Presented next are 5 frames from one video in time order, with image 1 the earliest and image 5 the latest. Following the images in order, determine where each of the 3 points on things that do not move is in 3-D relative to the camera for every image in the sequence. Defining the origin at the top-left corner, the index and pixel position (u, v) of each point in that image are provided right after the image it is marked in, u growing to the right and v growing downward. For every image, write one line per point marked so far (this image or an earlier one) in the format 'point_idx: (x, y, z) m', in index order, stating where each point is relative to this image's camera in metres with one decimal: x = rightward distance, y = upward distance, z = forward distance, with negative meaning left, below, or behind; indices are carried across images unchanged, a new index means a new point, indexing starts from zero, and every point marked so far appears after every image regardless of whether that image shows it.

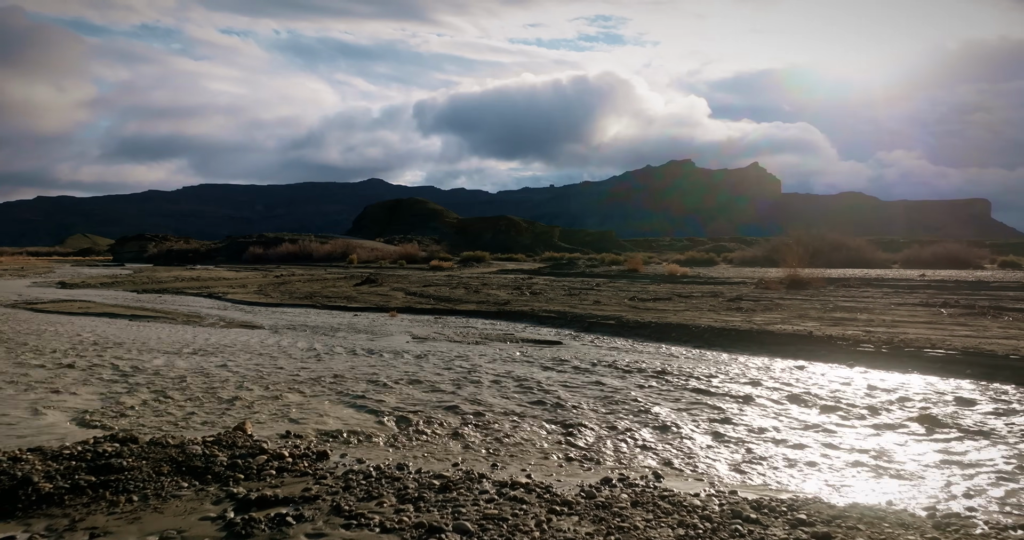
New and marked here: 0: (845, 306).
0: (+9.1, -1.0, +17.9) m
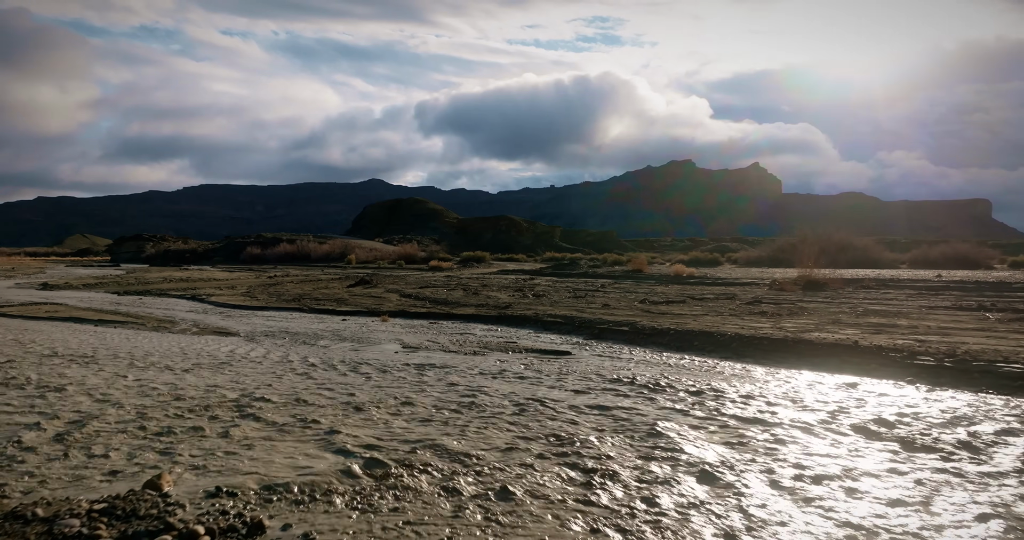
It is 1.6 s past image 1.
0: (+9.2, -1.0, +16.5) m
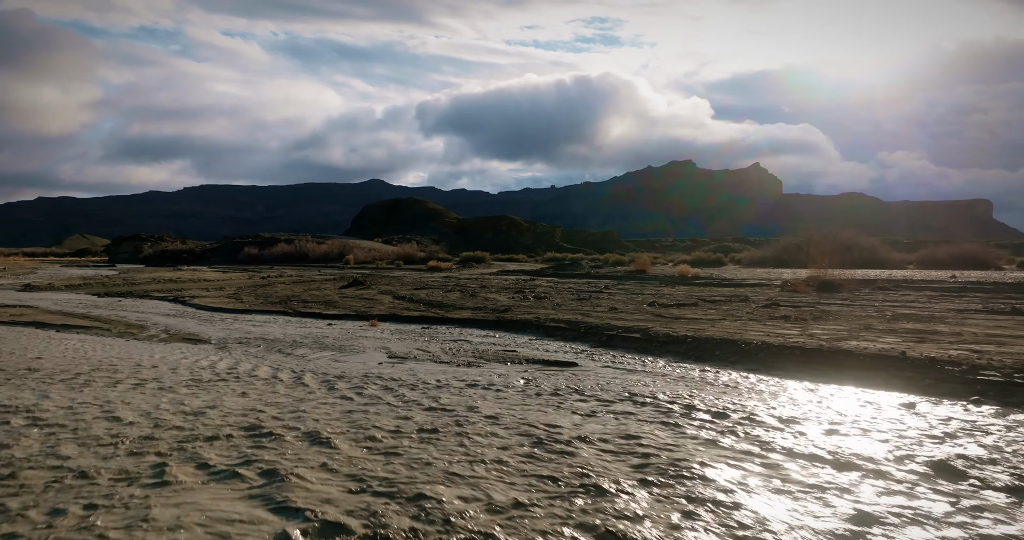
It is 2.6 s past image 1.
0: (+9.2, -1.0, +15.2) m
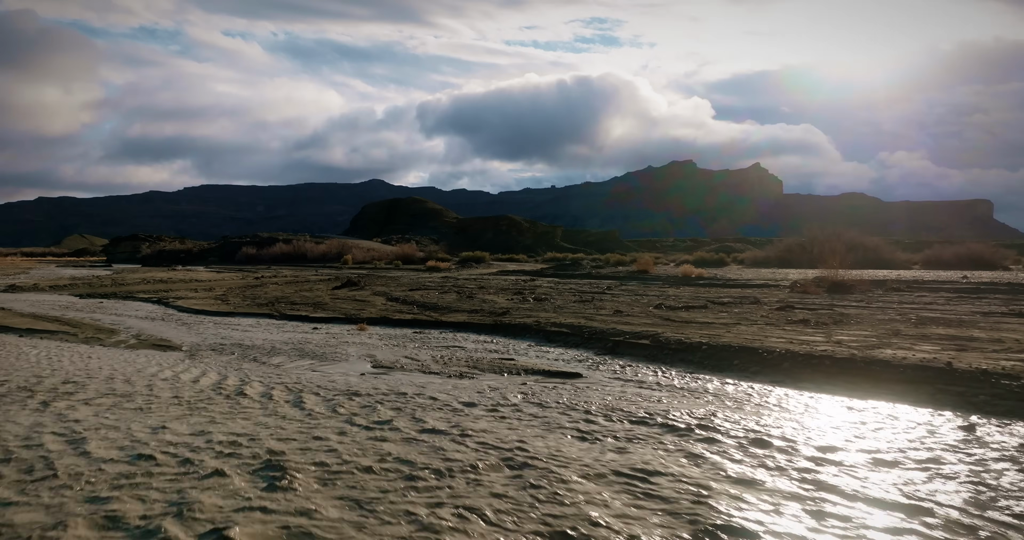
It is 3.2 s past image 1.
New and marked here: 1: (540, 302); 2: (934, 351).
0: (+9.1, -1.0, +14.3) m
1: (+0.8, -0.9, +17.9) m
2: (+5.9, -1.1, +9.1) m
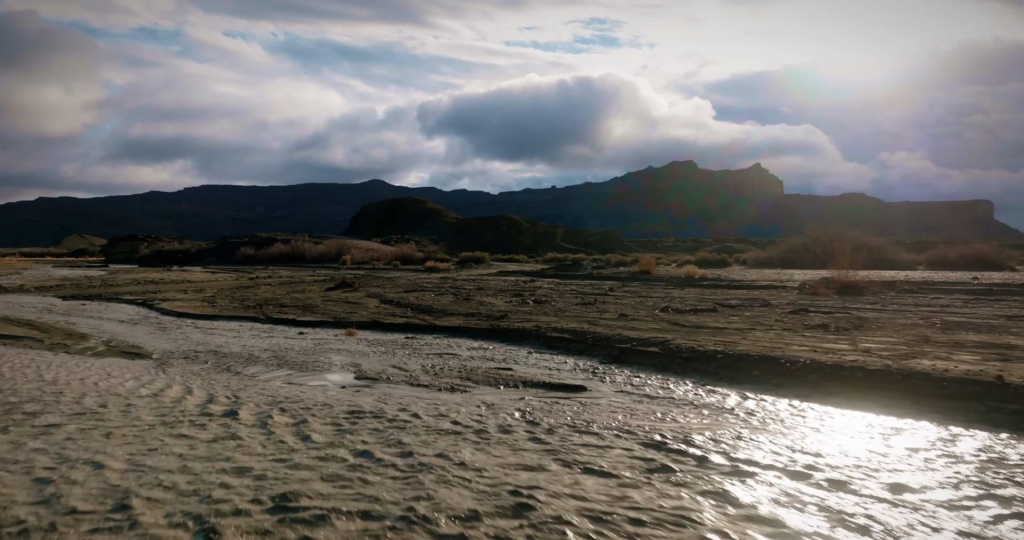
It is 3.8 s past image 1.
0: (+9.1, -1.1, +13.4) m
1: (+0.7, -0.9, +17.1) m
2: (+5.8, -1.1, +8.2) m
